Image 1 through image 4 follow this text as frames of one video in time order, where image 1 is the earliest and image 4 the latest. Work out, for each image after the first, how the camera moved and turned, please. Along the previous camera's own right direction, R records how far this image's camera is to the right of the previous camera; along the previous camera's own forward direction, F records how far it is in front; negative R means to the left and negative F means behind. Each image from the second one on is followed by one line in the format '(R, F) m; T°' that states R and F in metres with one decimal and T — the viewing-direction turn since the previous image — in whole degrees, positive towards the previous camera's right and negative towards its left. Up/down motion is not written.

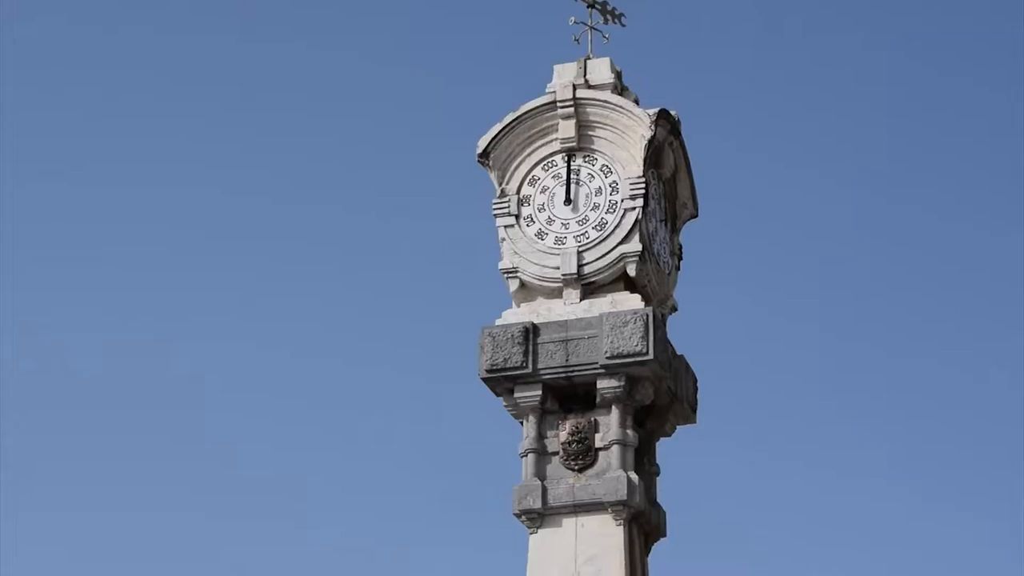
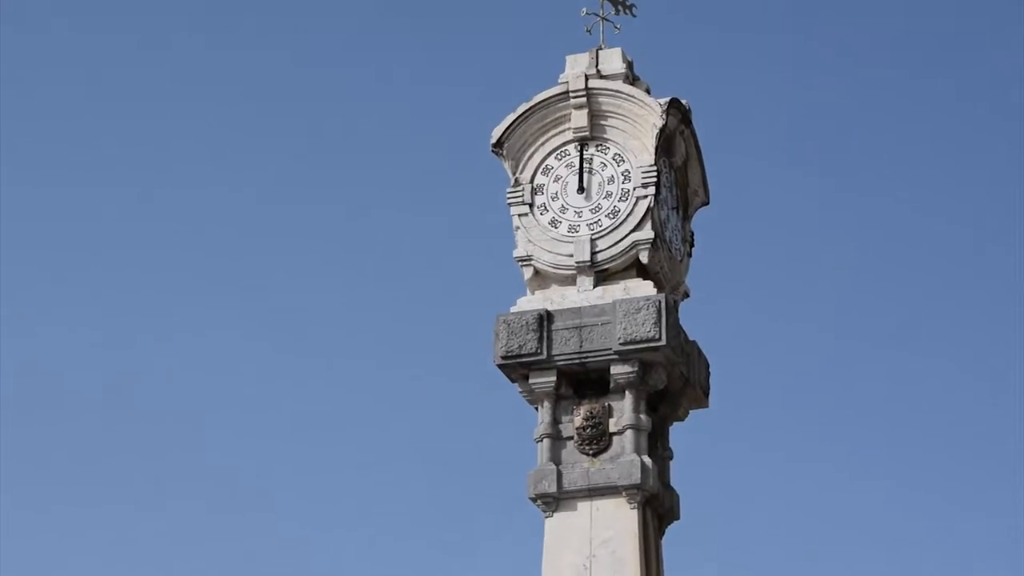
(-0.1, -0.1) m; 0°
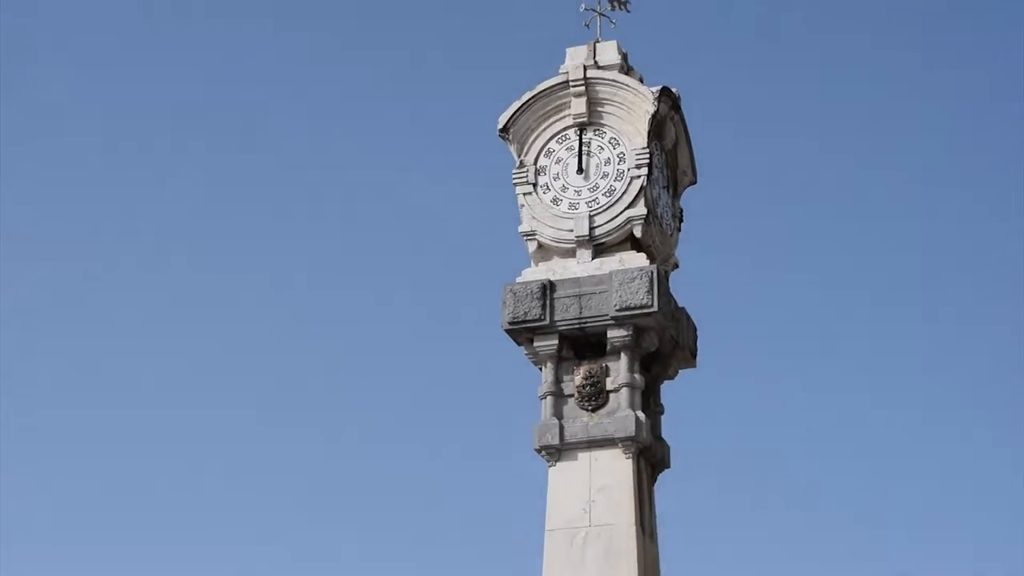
(+0.5, -0.7) m; -4°
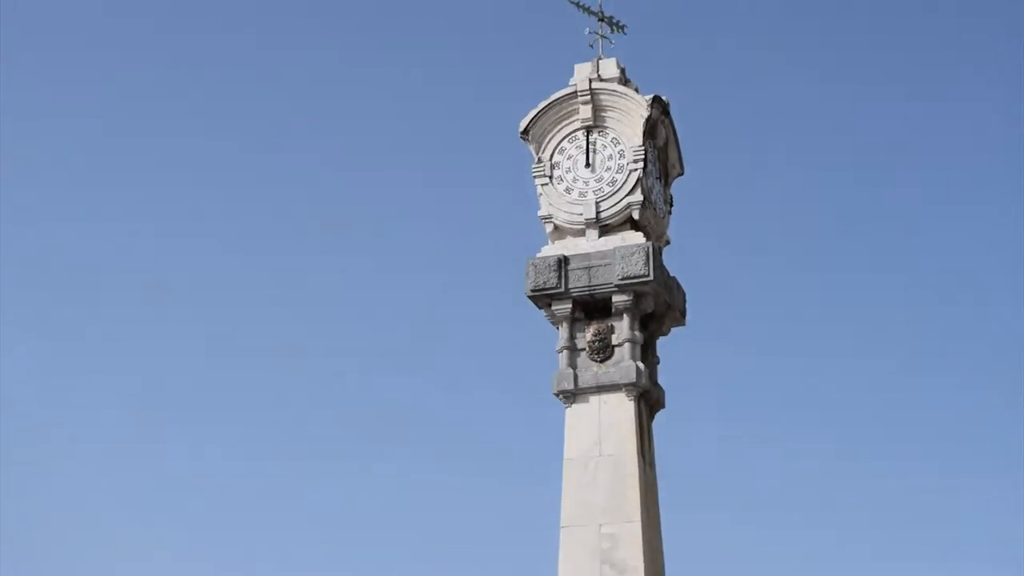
(-0.3, -1.6) m; +1°
